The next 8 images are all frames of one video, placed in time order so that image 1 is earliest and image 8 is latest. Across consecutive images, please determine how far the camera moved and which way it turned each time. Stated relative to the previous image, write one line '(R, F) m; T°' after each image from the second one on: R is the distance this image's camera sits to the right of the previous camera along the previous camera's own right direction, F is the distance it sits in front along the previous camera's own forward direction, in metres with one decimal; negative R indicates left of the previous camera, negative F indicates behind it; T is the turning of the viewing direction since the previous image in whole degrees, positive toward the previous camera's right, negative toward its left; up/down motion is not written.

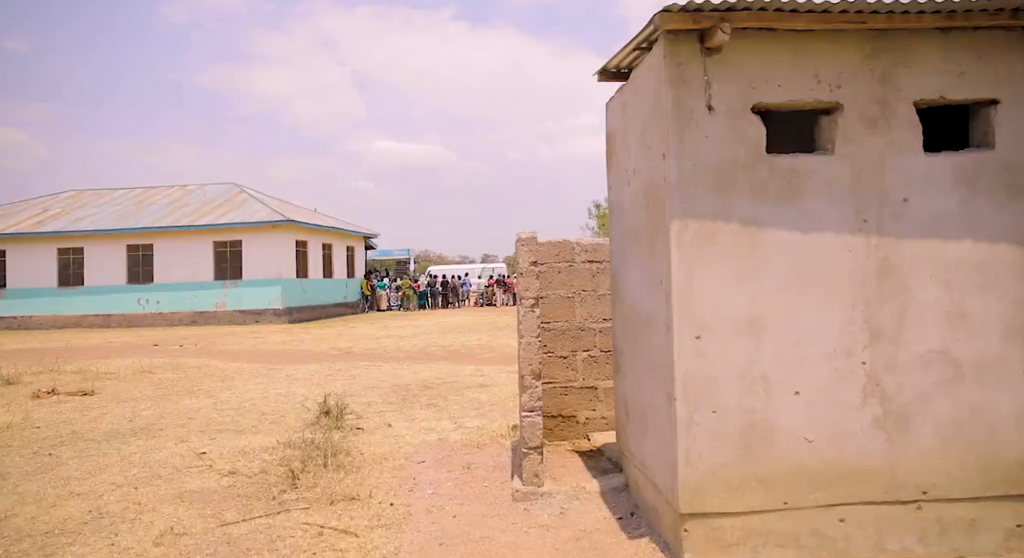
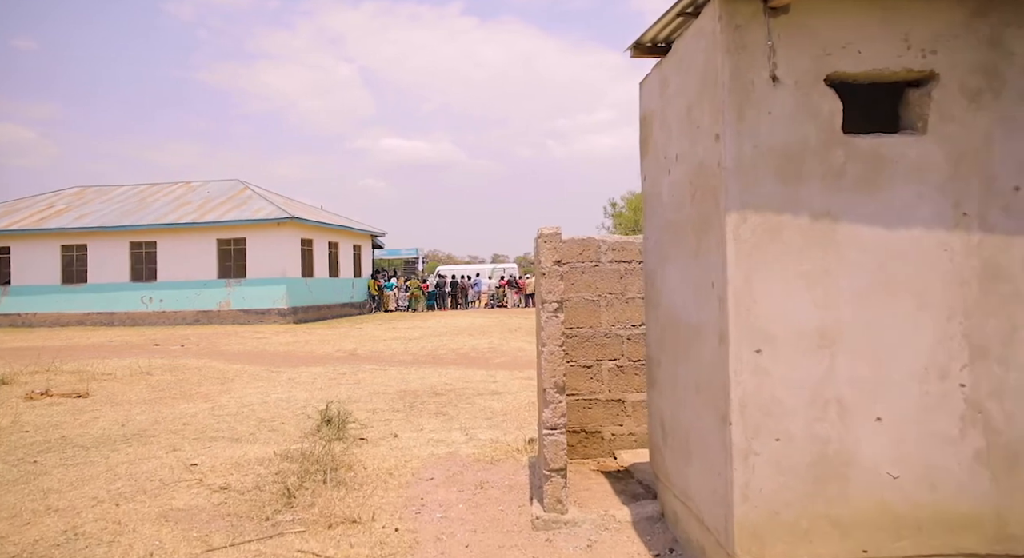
(-0.1, +0.5) m; -1°
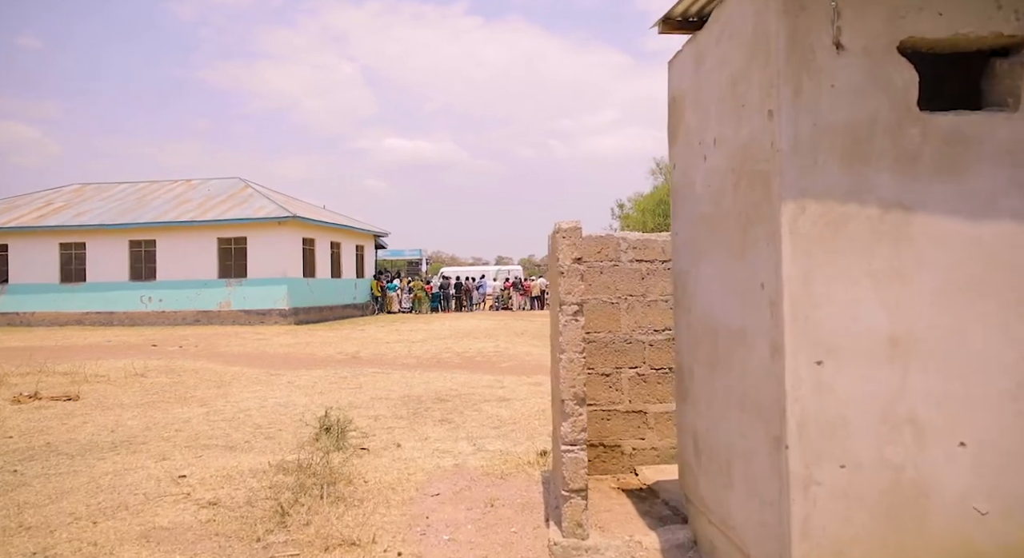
(-0.1, +0.4) m; 0°
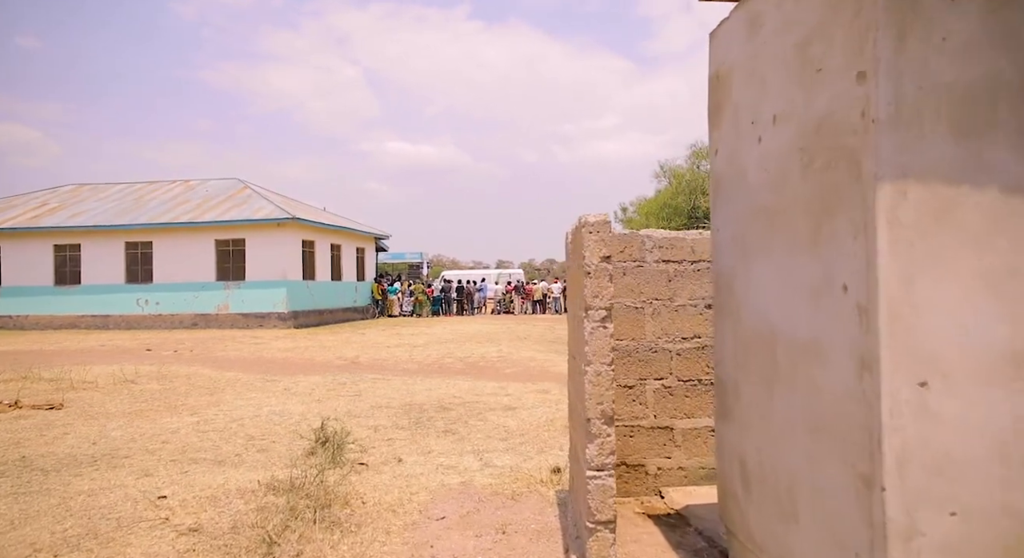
(-0.1, +0.5) m; 0°
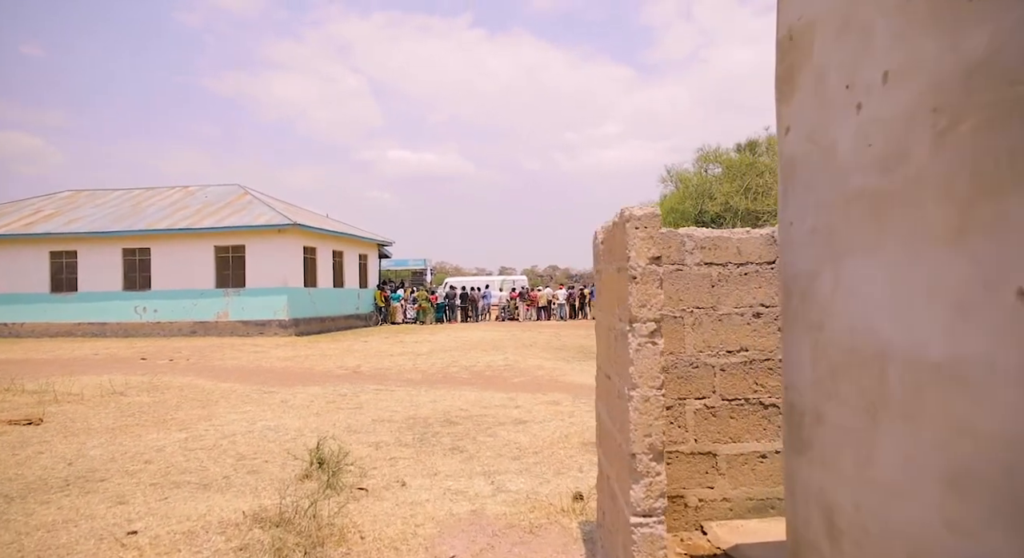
(-0.1, +0.6) m; 0°
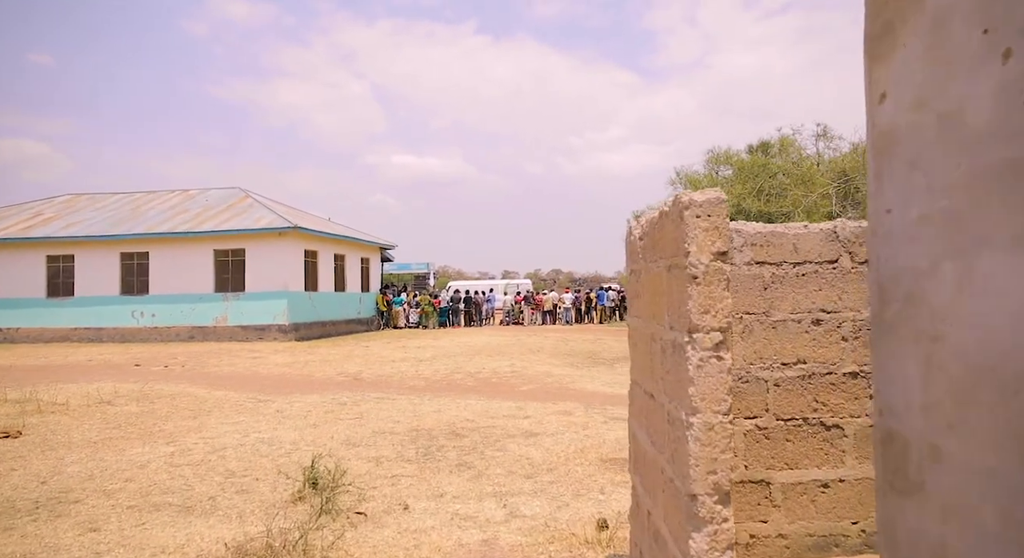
(-0.1, +0.6) m; 0°
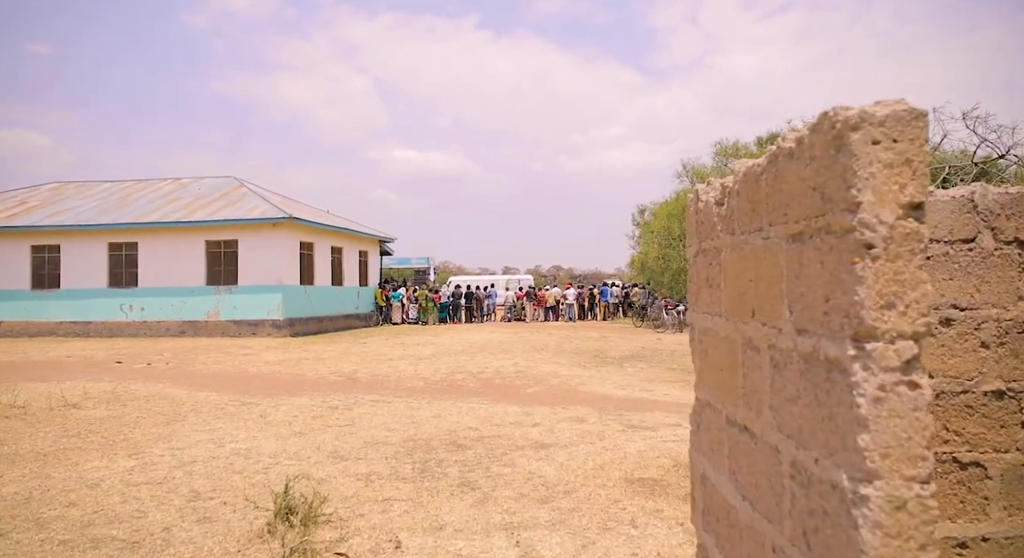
(-0.1, +0.9) m; 0°
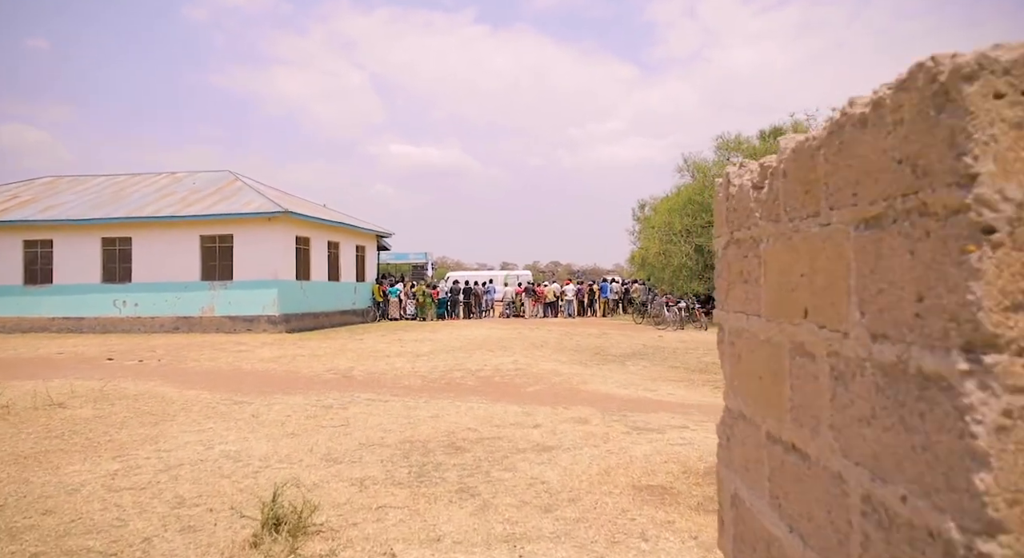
(0.0, +0.3) m; 0°
